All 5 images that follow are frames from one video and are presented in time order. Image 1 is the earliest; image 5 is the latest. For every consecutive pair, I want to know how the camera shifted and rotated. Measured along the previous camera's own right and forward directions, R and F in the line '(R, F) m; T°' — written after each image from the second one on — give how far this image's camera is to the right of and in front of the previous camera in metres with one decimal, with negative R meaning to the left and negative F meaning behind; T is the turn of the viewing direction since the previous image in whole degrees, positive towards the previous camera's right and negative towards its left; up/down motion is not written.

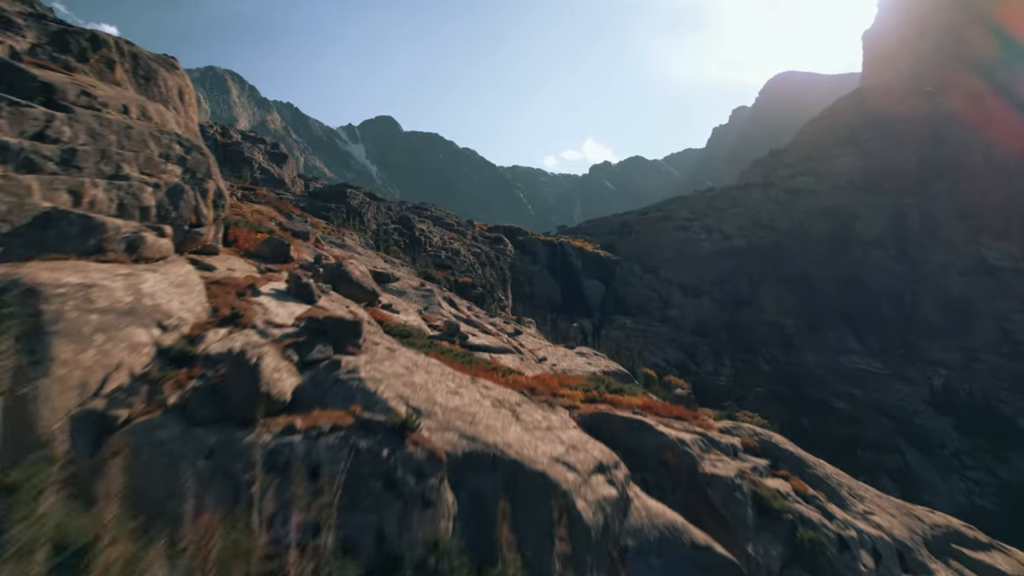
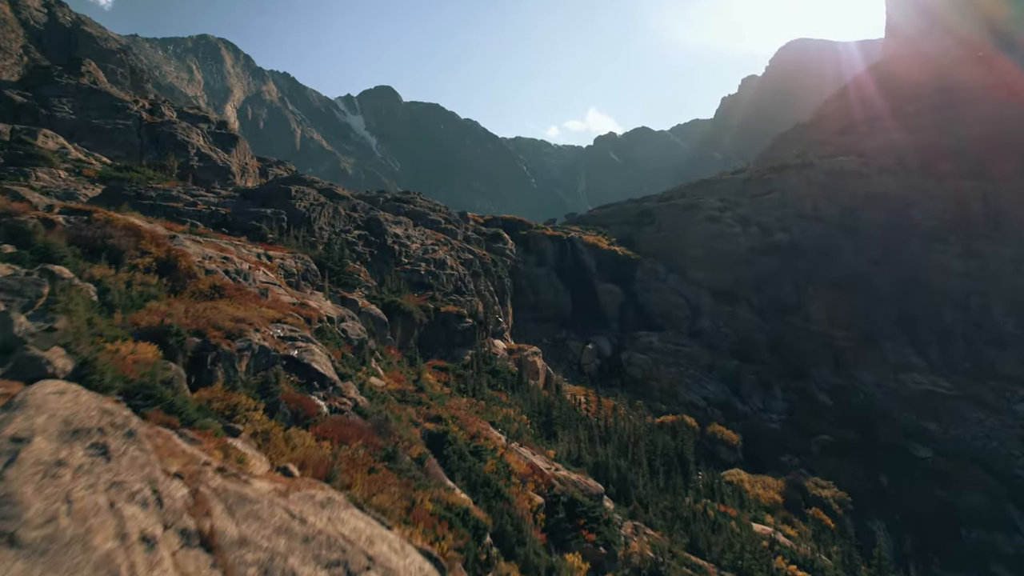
(+0.3, +14.8) m; 0°
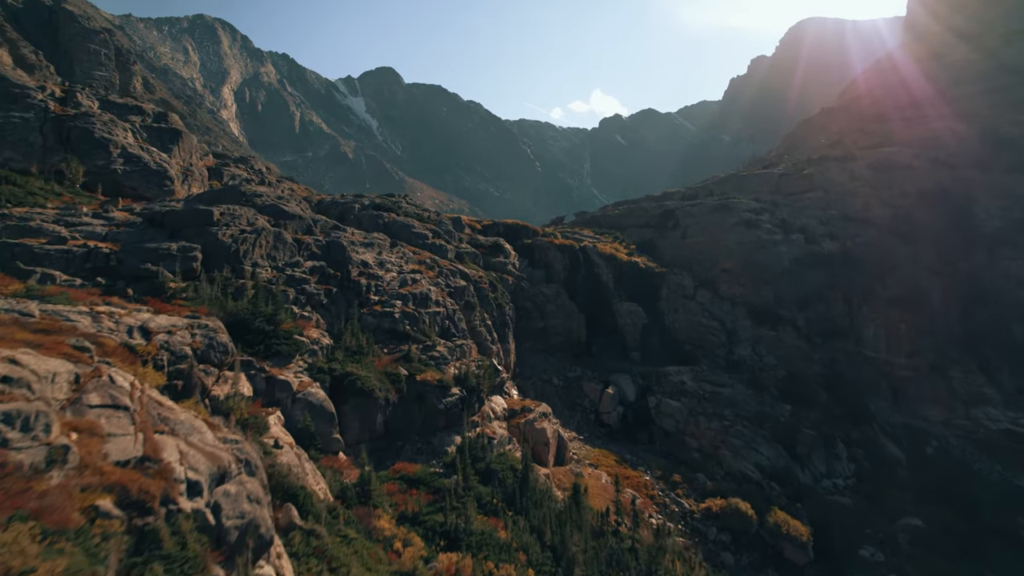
(+0.1, +12.1) m; 0°
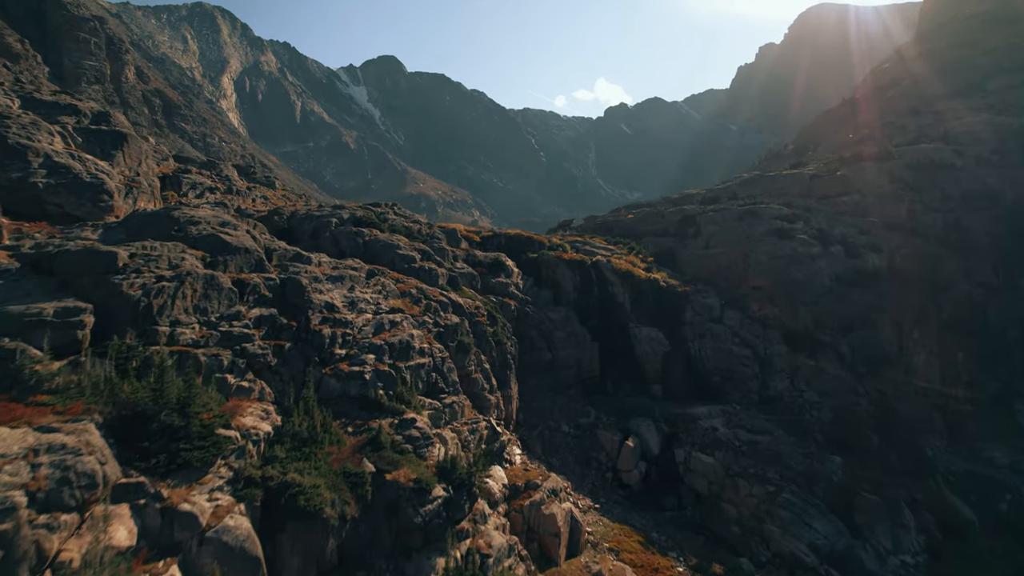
(+0.1, +8.3) m; 0°
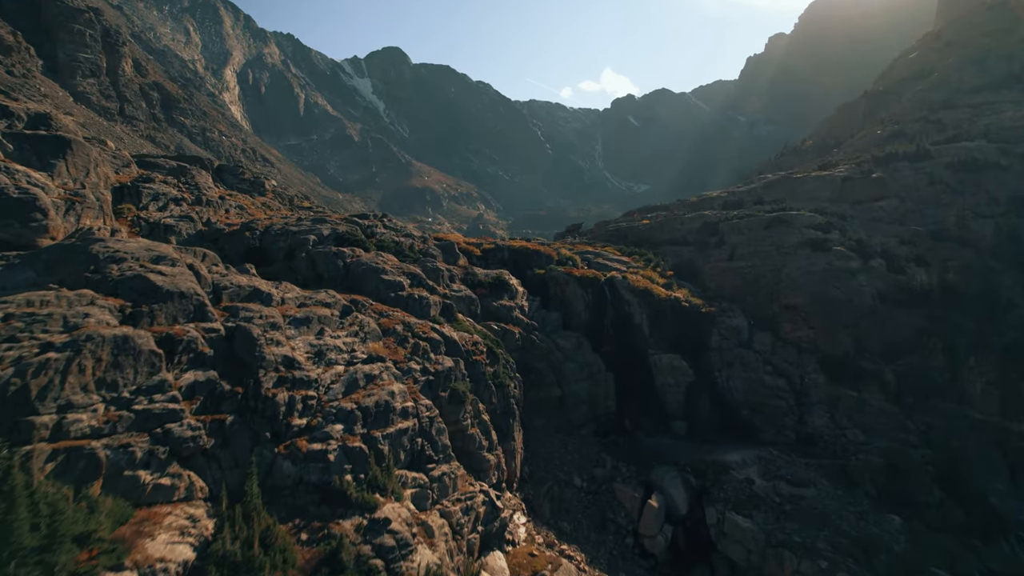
(+0.1, +6.5) m; -1°
